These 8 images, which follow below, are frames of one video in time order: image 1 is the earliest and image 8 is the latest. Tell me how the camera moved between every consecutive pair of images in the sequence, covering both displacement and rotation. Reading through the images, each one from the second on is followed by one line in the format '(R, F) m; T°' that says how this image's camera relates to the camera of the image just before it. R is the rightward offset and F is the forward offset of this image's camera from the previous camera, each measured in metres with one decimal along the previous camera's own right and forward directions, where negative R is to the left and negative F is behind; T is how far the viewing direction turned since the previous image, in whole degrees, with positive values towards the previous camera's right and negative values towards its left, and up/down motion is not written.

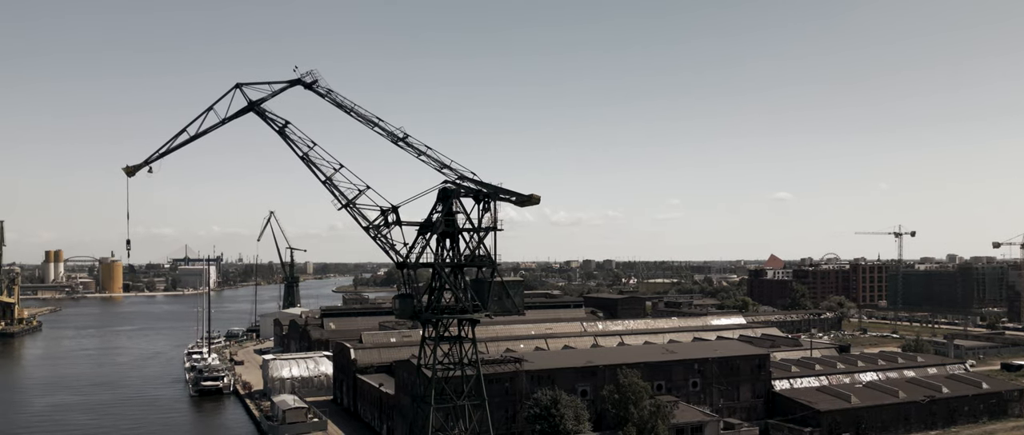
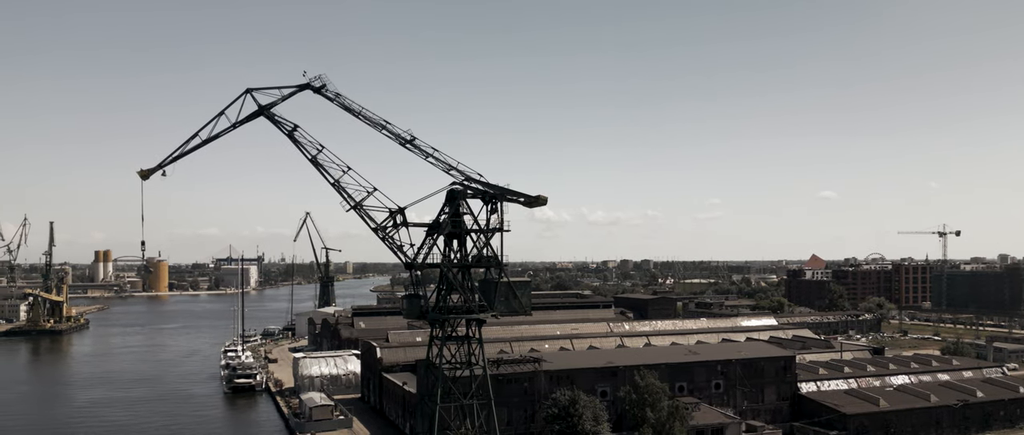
(+0.8, -0.1) m; -3°
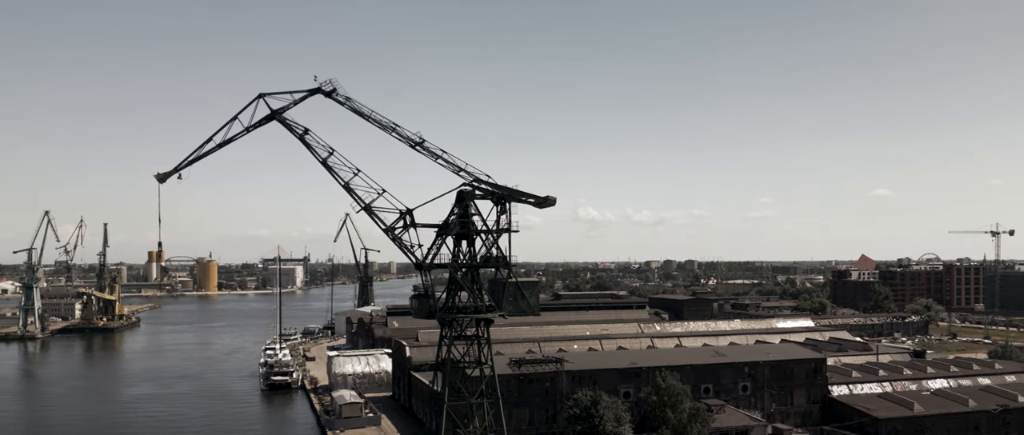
(+0.9, -0.1) m; -3°
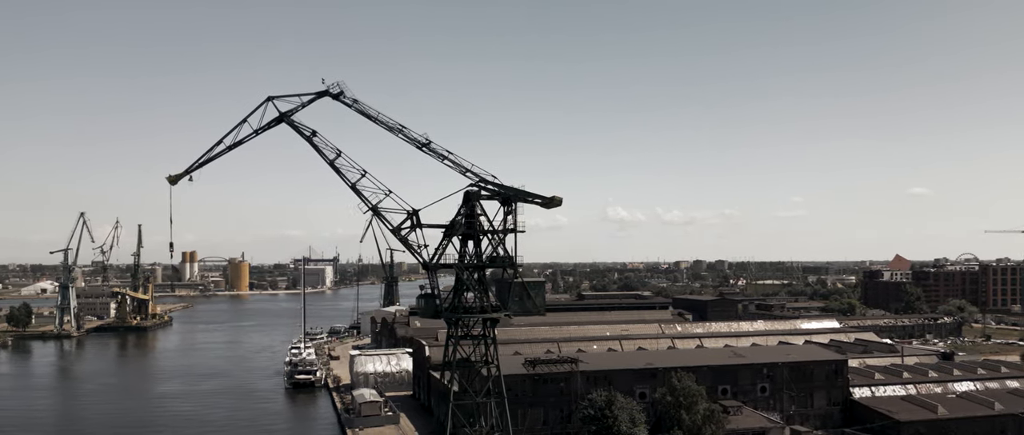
(+0.6, -0.1) m; -2°
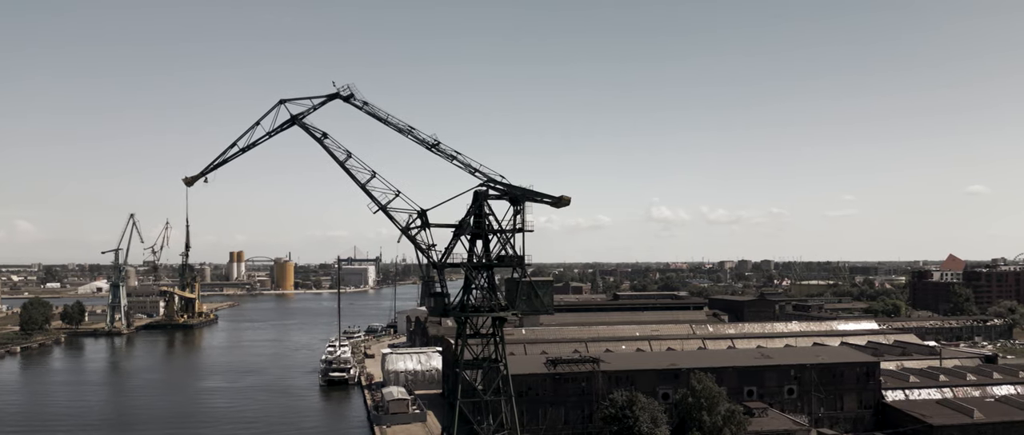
(+0.9, -0.1) m; -3°
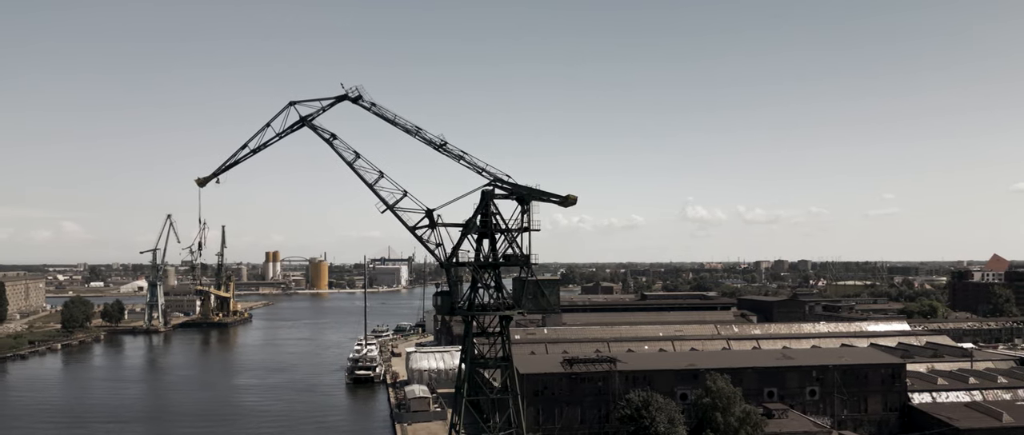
(+0.7, -0.1) m; -3°
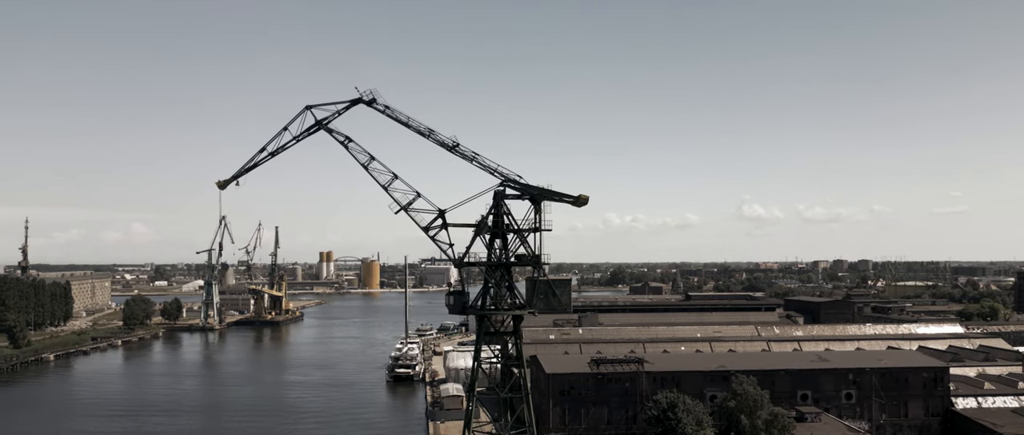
(+1.0, -0.1) m; -4°
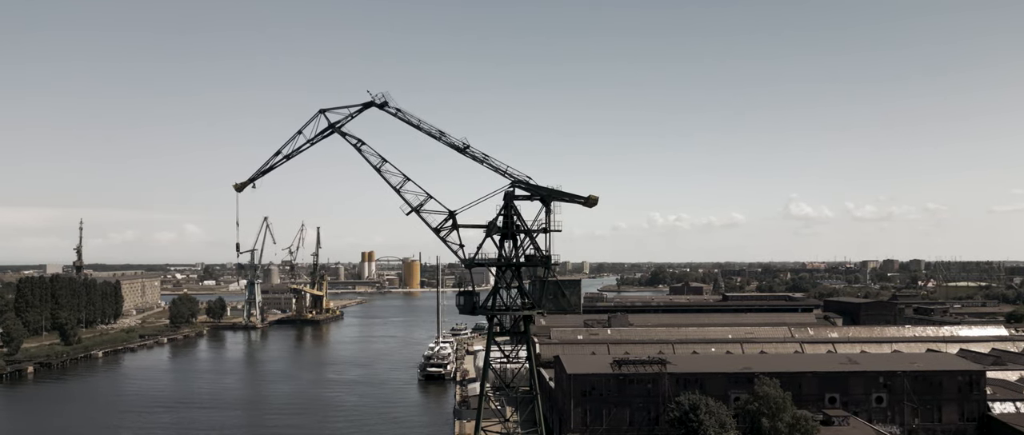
(+0.8, -0.1) m; -3°
